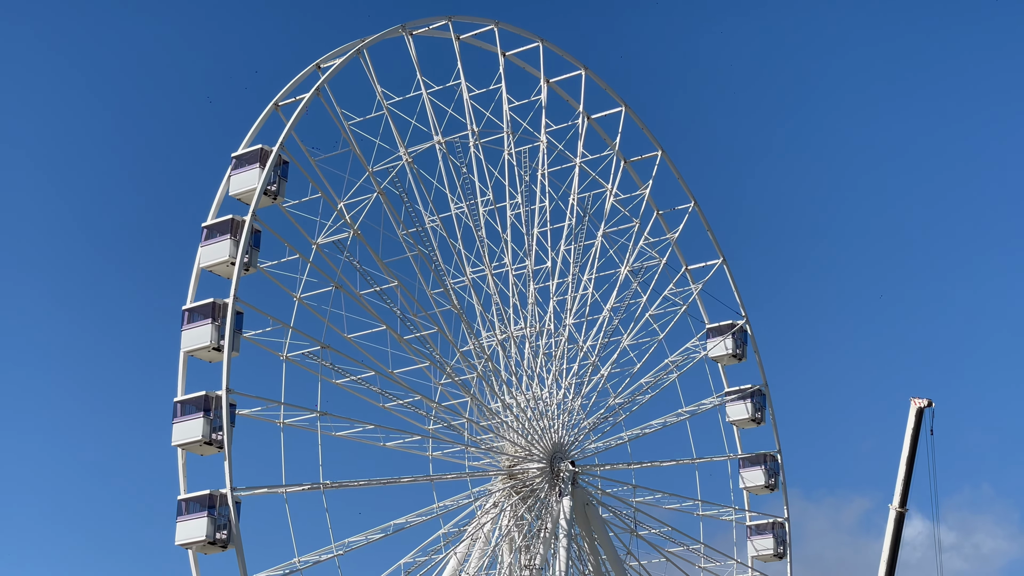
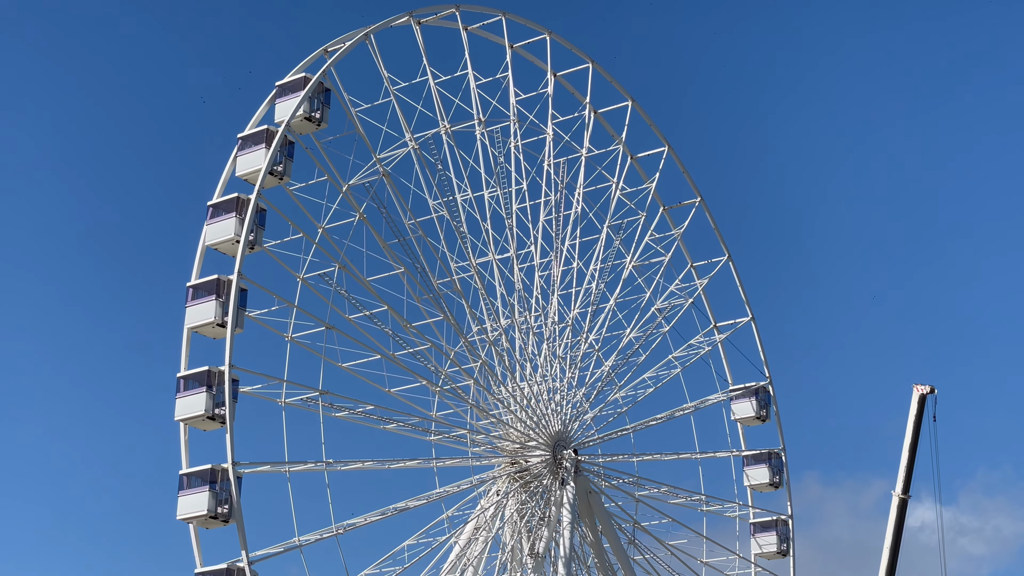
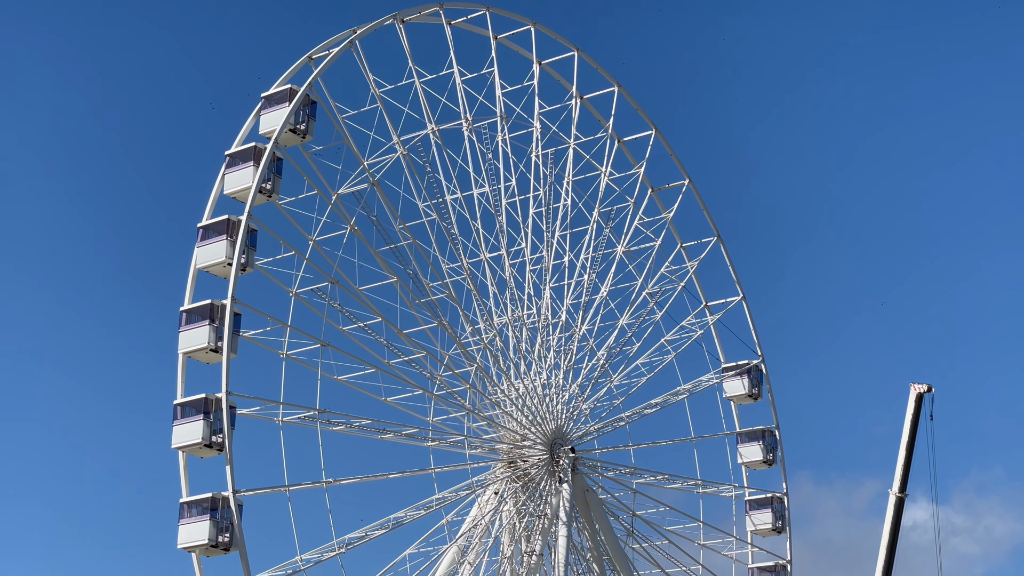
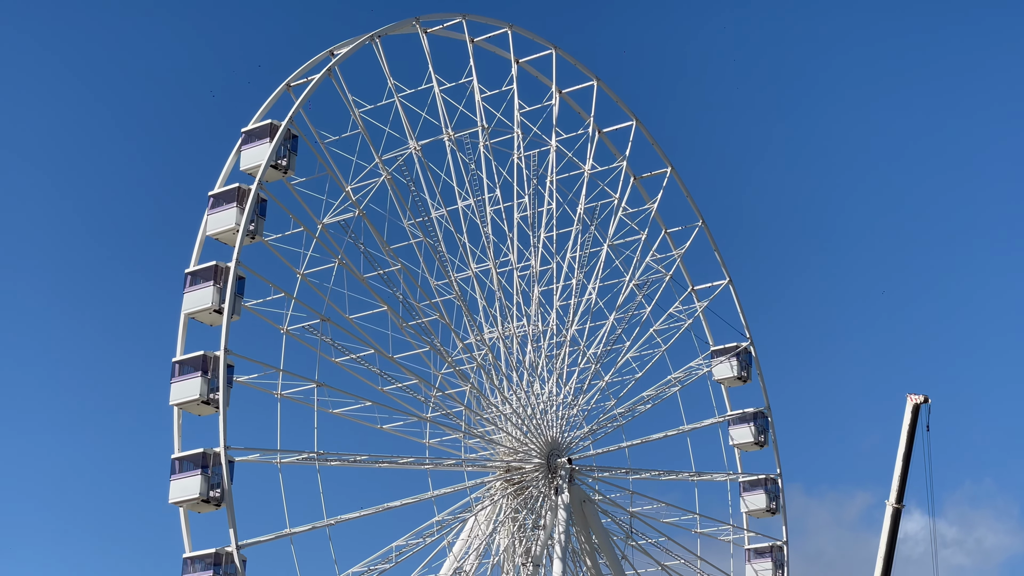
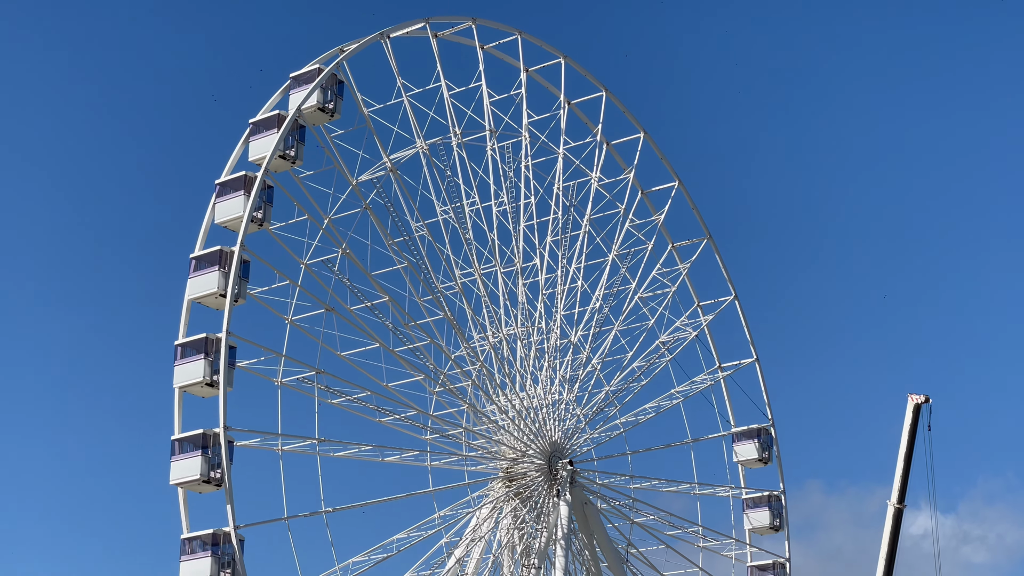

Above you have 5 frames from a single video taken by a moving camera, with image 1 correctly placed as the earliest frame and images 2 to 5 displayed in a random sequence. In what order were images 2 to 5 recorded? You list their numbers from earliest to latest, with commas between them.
4, 3, 2, 5
